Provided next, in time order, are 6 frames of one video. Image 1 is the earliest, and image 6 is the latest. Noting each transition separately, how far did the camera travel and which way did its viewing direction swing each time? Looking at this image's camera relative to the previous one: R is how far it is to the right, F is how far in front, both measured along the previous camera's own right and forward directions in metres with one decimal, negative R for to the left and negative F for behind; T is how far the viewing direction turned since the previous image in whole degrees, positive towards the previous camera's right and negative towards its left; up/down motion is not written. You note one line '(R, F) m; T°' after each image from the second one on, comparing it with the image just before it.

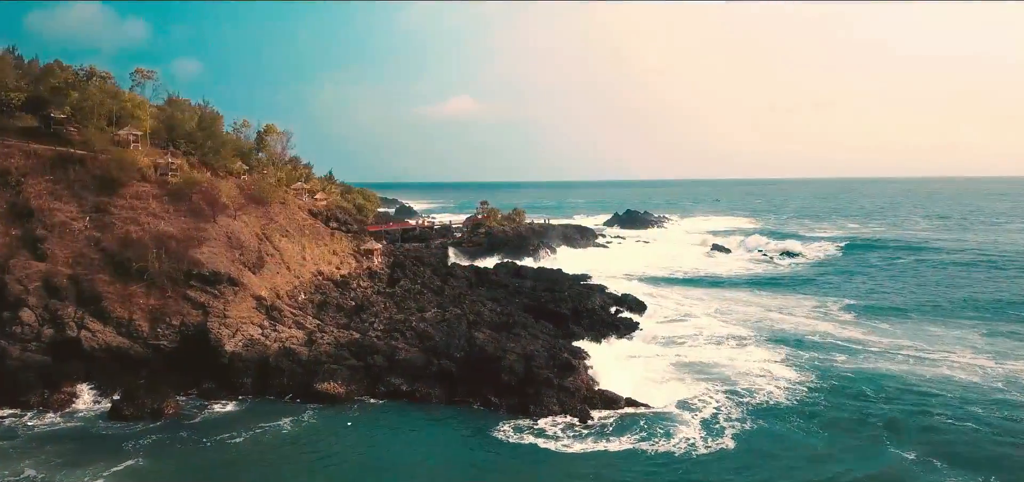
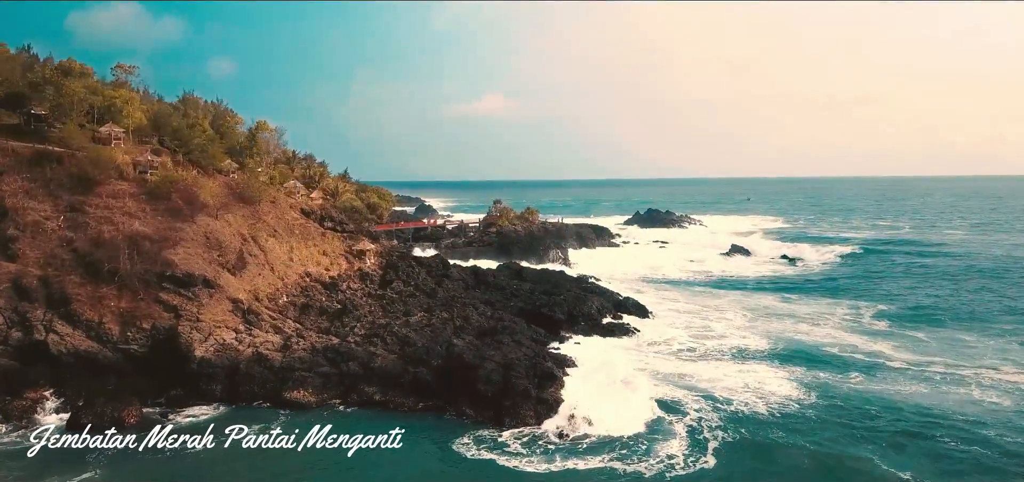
(+1.3, +1.2) m; -2°
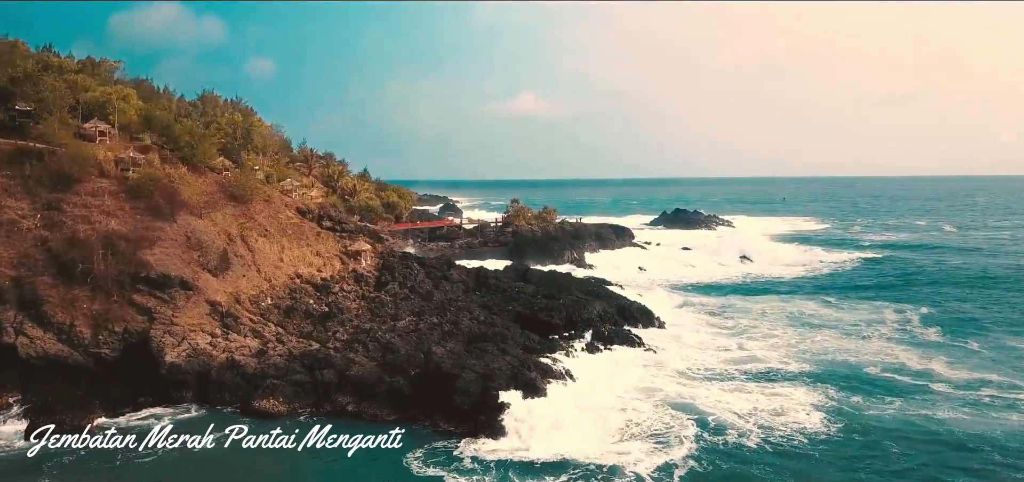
(+1.3, +1.4) m; -2°
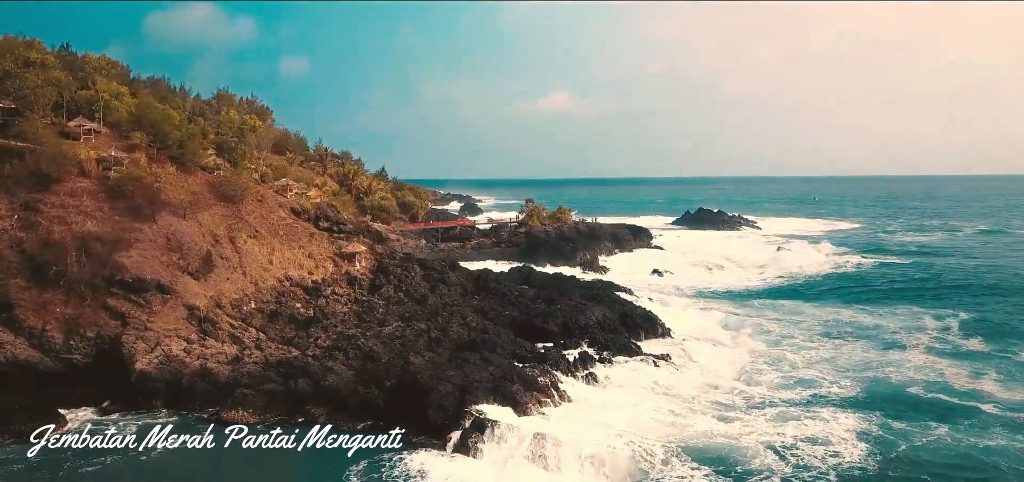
(+1.1, +1.2) m; -2°
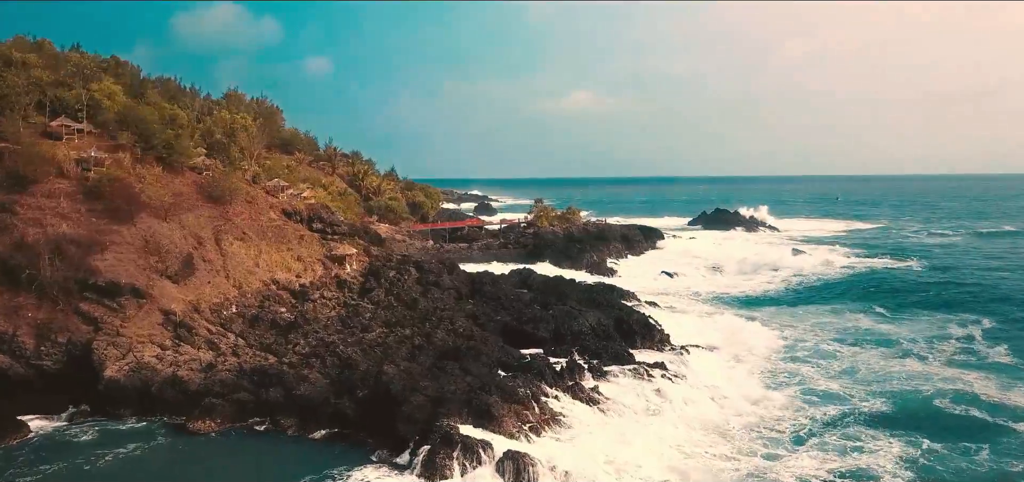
(+1.1, +0.9) m; -1°
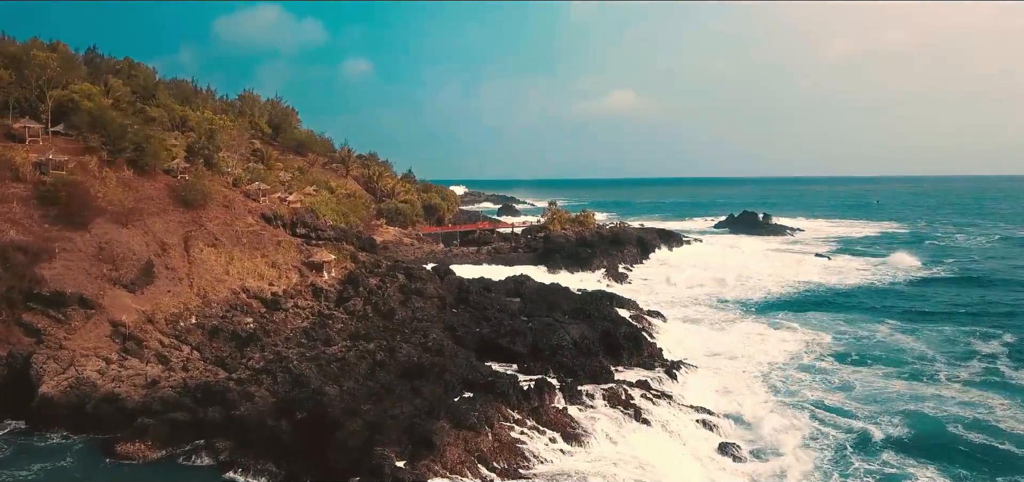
(+2.0, +1.5) m; -2°
